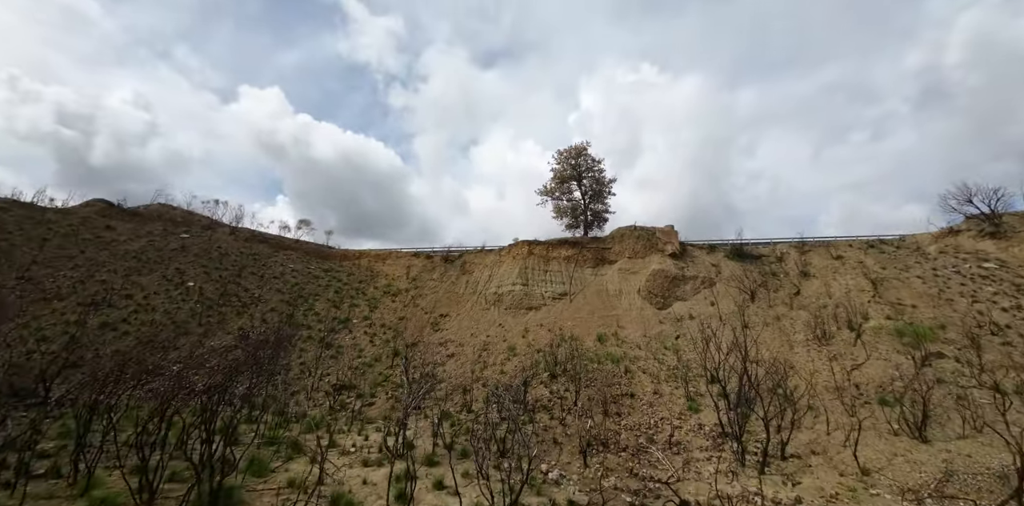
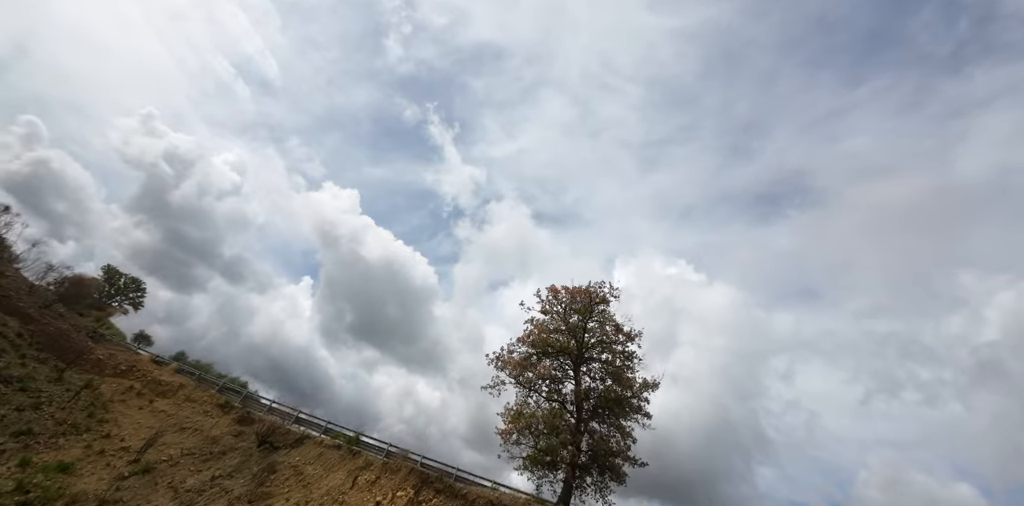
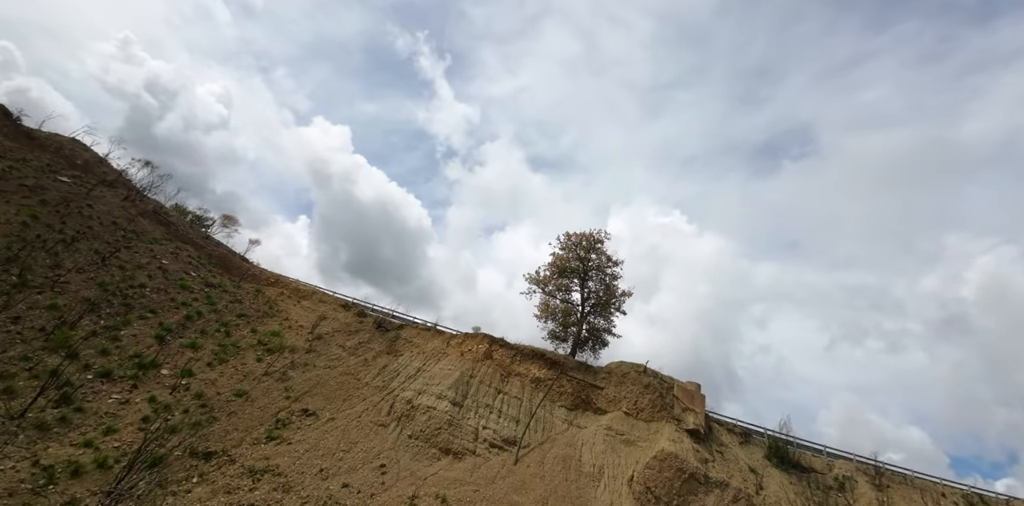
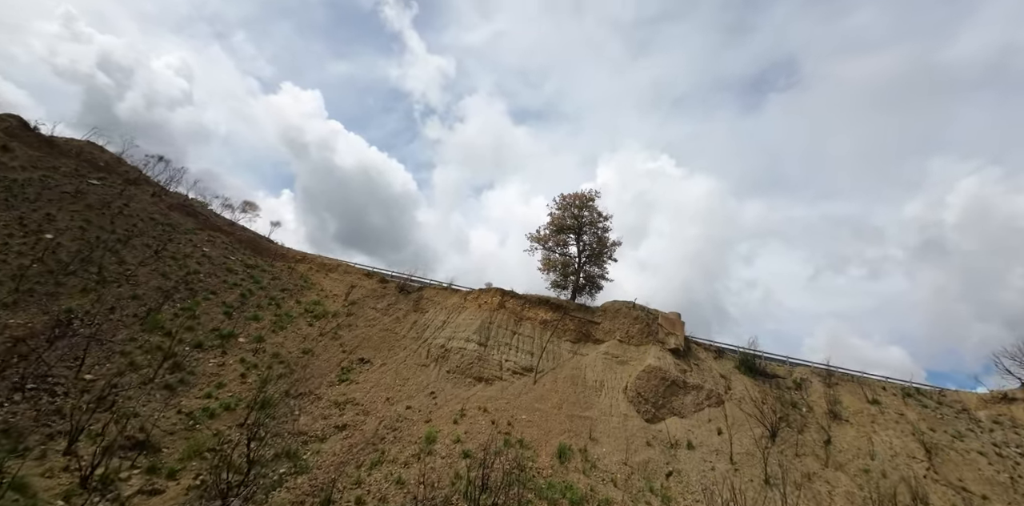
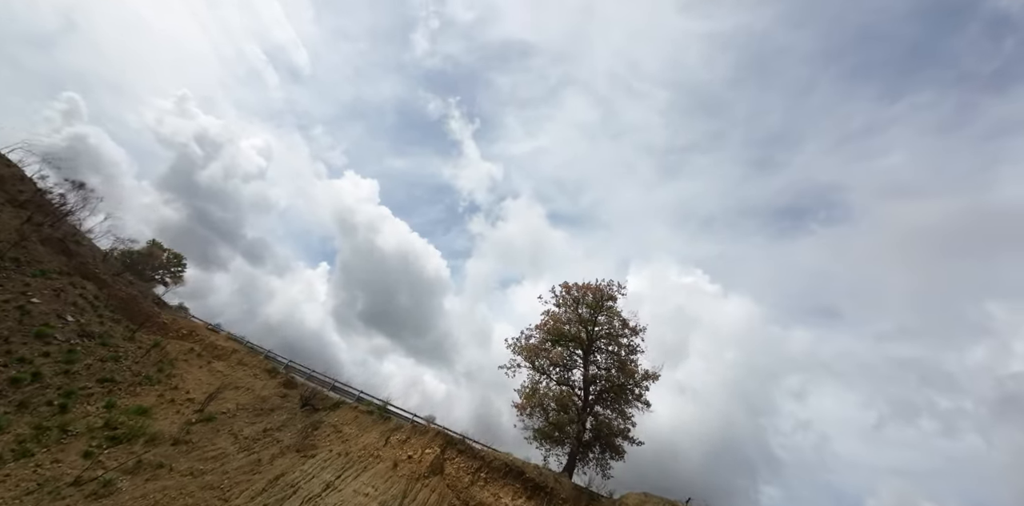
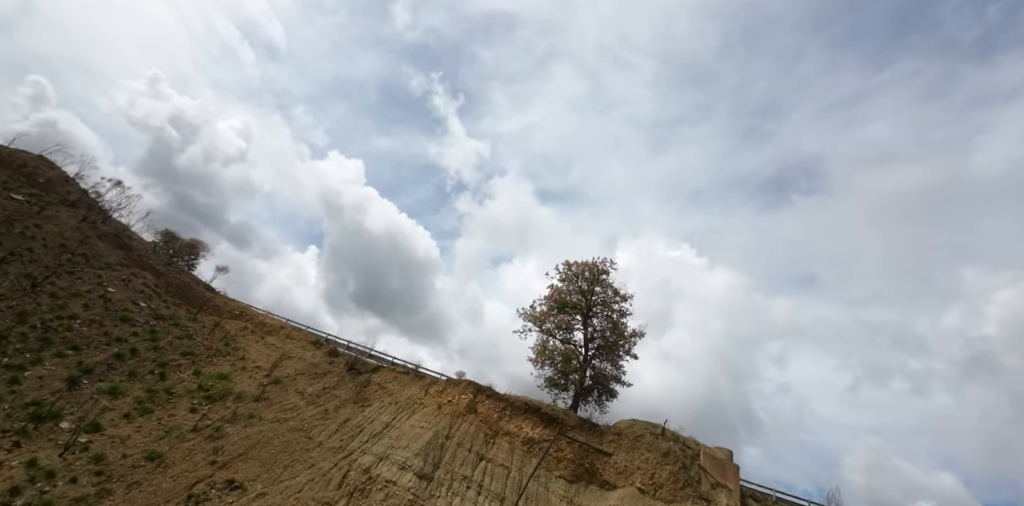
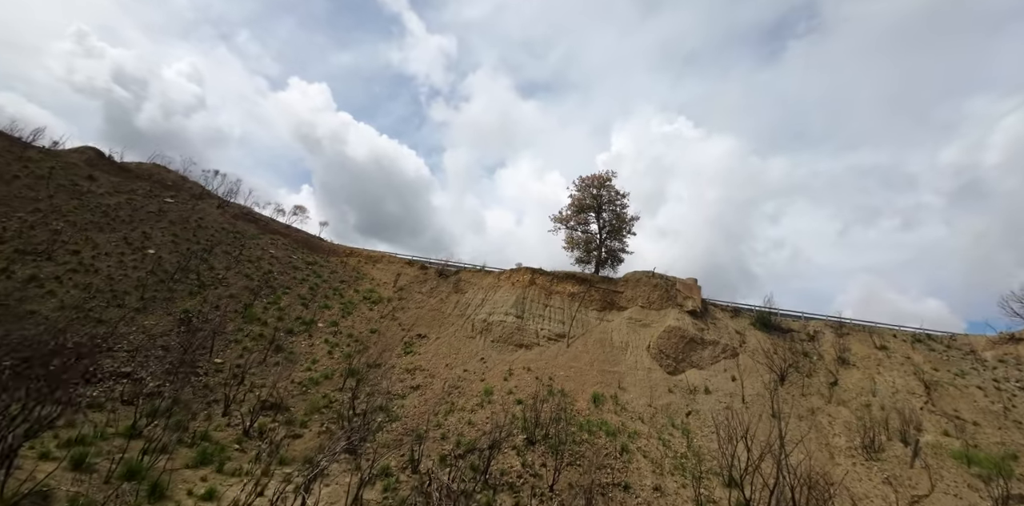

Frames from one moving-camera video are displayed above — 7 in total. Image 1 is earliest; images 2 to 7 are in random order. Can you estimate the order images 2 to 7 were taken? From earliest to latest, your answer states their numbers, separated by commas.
7, 4, 3, 6, 5, 2
